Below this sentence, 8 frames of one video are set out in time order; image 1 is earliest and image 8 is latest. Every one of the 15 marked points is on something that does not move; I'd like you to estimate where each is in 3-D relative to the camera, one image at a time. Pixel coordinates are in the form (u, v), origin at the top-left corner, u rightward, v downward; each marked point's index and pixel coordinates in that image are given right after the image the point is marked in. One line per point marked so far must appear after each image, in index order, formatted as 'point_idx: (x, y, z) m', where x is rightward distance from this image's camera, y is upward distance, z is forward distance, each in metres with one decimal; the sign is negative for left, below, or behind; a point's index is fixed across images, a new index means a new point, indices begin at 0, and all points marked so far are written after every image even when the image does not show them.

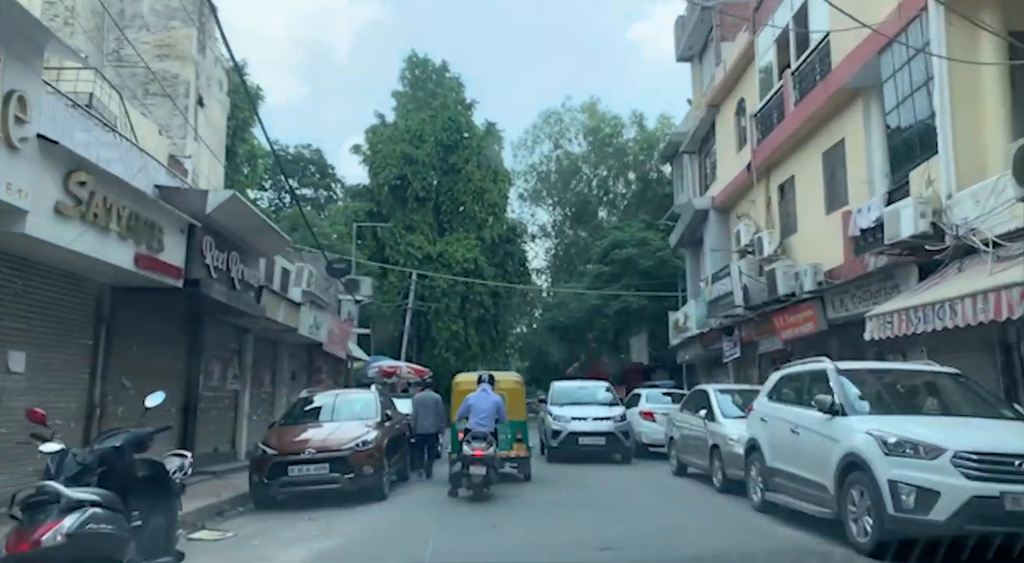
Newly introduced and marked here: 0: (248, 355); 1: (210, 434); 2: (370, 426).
0: (-5.7, -1.6, +16.9) m
1: (-5.8, -2.9, +15.1) m
2: (-2.2, -2.2, +12.2) m
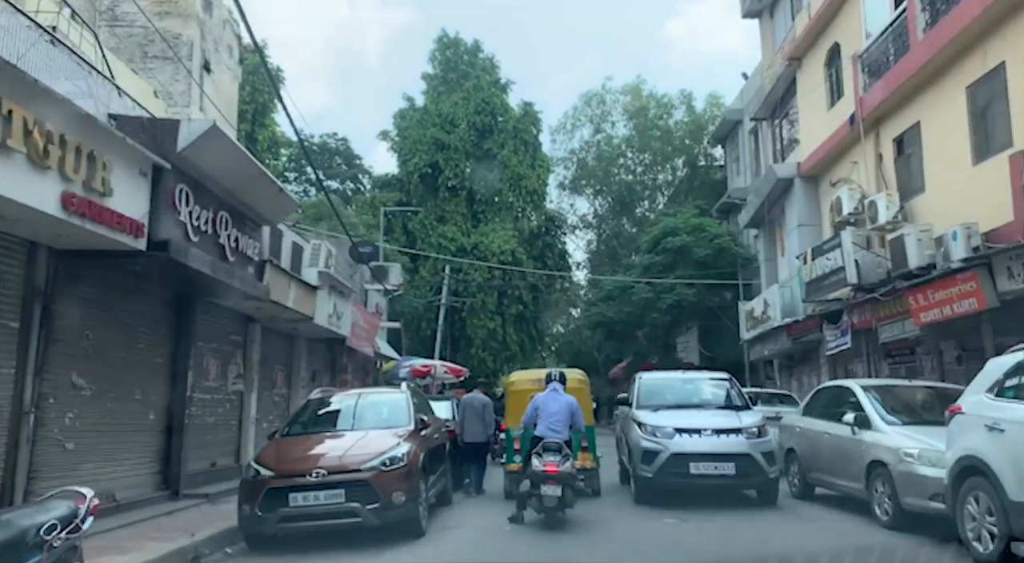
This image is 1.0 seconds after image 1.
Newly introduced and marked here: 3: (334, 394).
0: (-4.6, -1.2, +14.0) m
1: (-4.8, -2.6, +12.2) m
2: (-1.3, -1.8, +9.2) m
3: (-2.4, -1.5, +10.6) m
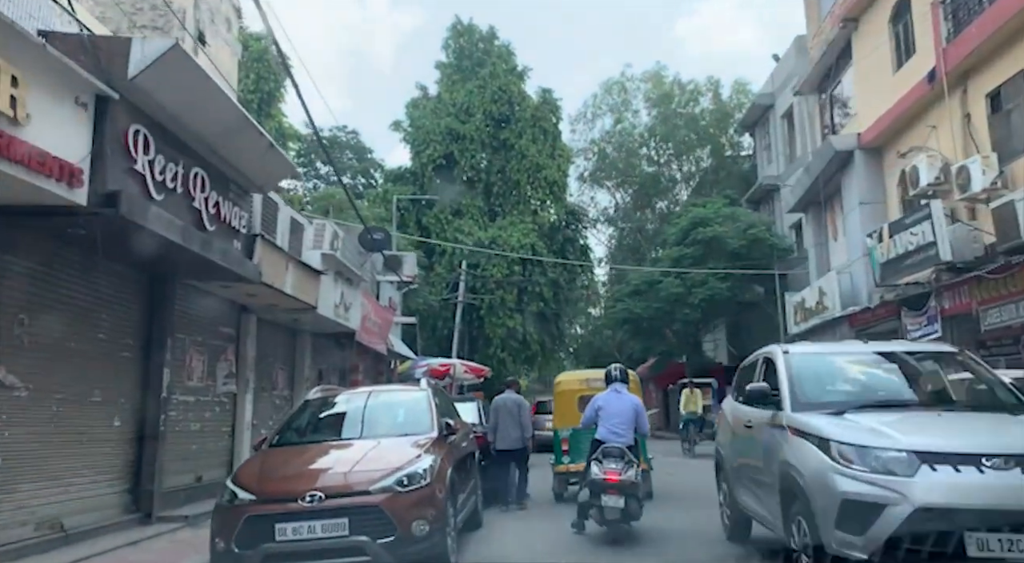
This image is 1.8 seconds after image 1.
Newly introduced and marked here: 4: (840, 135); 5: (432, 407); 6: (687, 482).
0: (-4.0, -1.0, +12.1) m
1: (-4.2, -2.3, +10.3) m
2: (-0.8, -1.5, +7.2) m
3: (-1.9, -1.2, +8.6) m
4: (+7.8, +3.5, +18.7) m
5: (-0.8, -1.3, +8.3) m
6: (+3.2, -3.7, +14.4) m
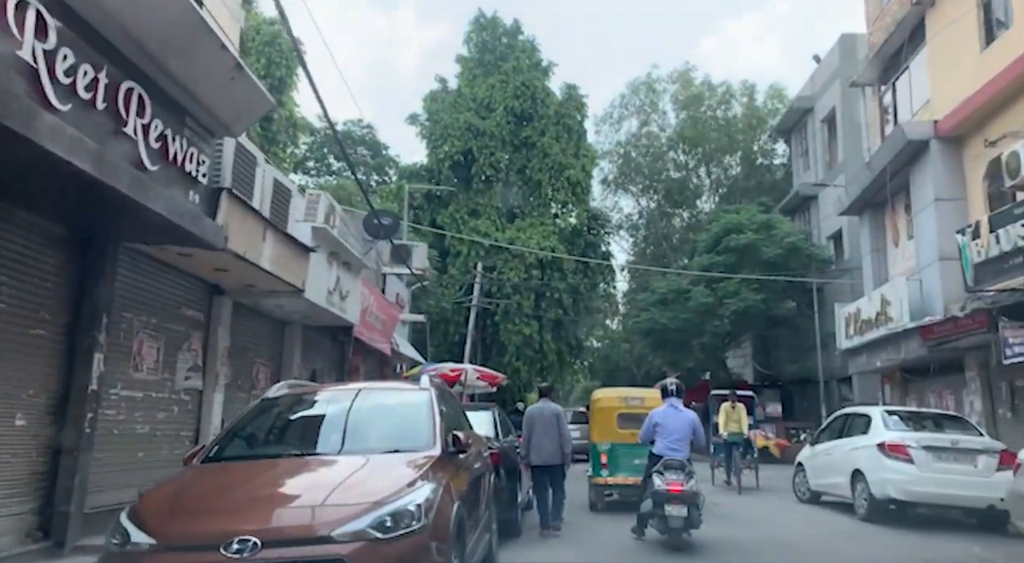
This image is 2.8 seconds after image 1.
0: (-3.7, -0.6, +10.1) m
1: (-4.0, -2.0, +8.3) m
2: (-0.6, -1.2, +5.1) m
3: (-1.6, -0.9, +6.5) m
4: (+8.4, +3.4, +16.5) m
5: (-0.6, -1.1, +6.2) m
6: (+3.5, -3.6, +12.2) m
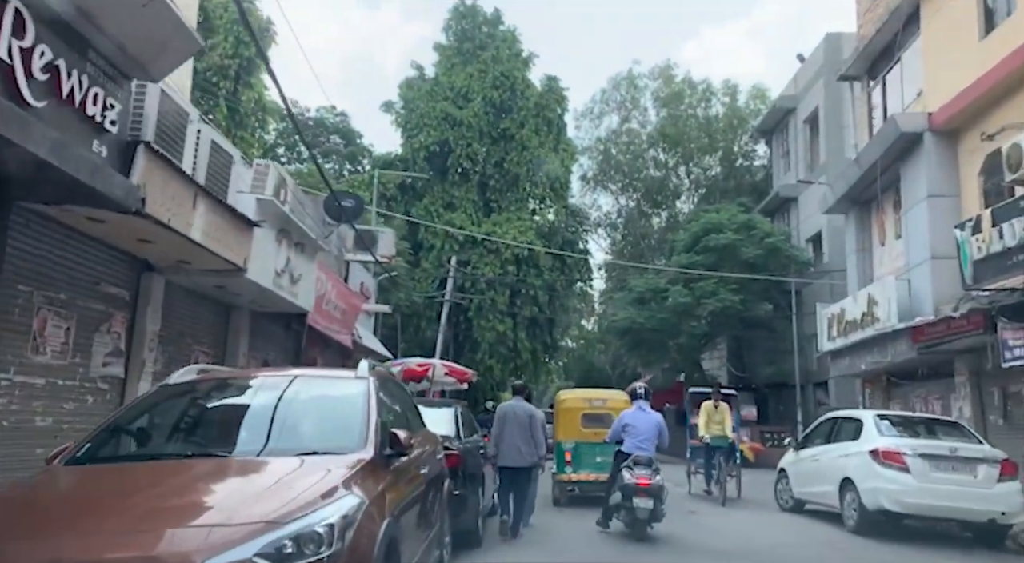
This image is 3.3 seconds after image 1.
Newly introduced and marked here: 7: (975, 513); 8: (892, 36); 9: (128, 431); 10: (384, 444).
0: (-4.1, -0.4, +9.0) m
1: (-4.4, -1.7, +7.2) m
2: (-0.9, -1.0, +4.1) m
3: (-1.9, -0.7, +5.5) m
4: (+7.9, +3.4, +15.7) m
5: (-0.9, -0.8, +5.2) m
6: (+3.0, -3.5, +11.3) m
7: (+5.7, -2.9, +9.7) m
8: (+9.0, +5.8, +18.7) m
9: (-2.4, -0.9, +4.9) m
10: (-0.8, -1.0, +4.8) m
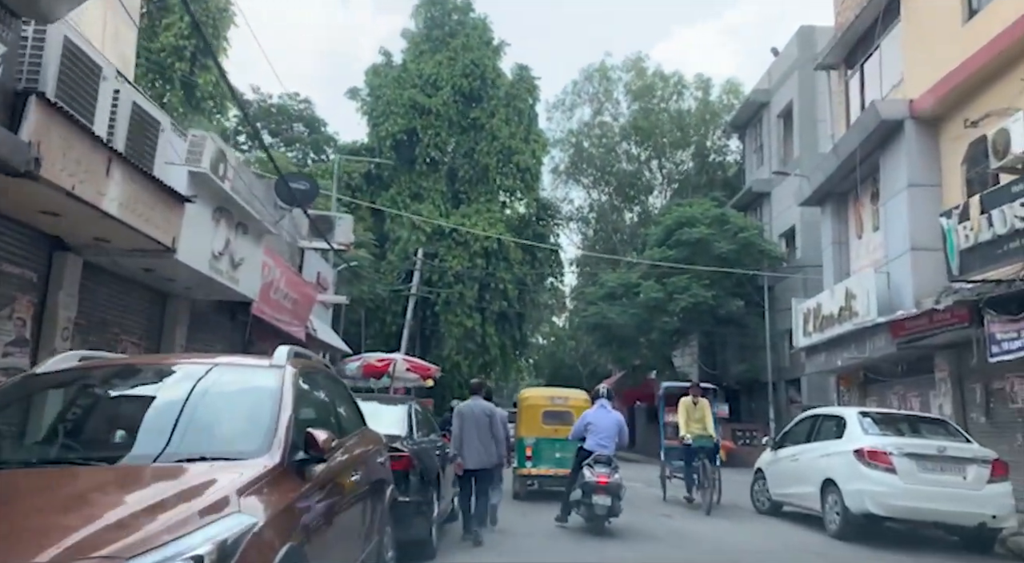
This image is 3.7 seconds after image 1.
0: (-4.5, -0.2, +8.0) m
1: (-4.7, -1.5, +6.2) m
2: (-1.1, -0.8, +3.3) m
3: (-2.2, -0.5, +4.6) m
4: (+7.2, +3.5, +15.2) m
5: (-1.2, -0.7, +4.4) m
6: (+2.4, -3.4, +10.6) m
7: (+5.2, -2.7, +9.1) m
8: (+8.3, +6.0, +18.2) m
9: (-2.7, -0.8, +4.0) m
10: (-1.0, -0.8, +3.9) m
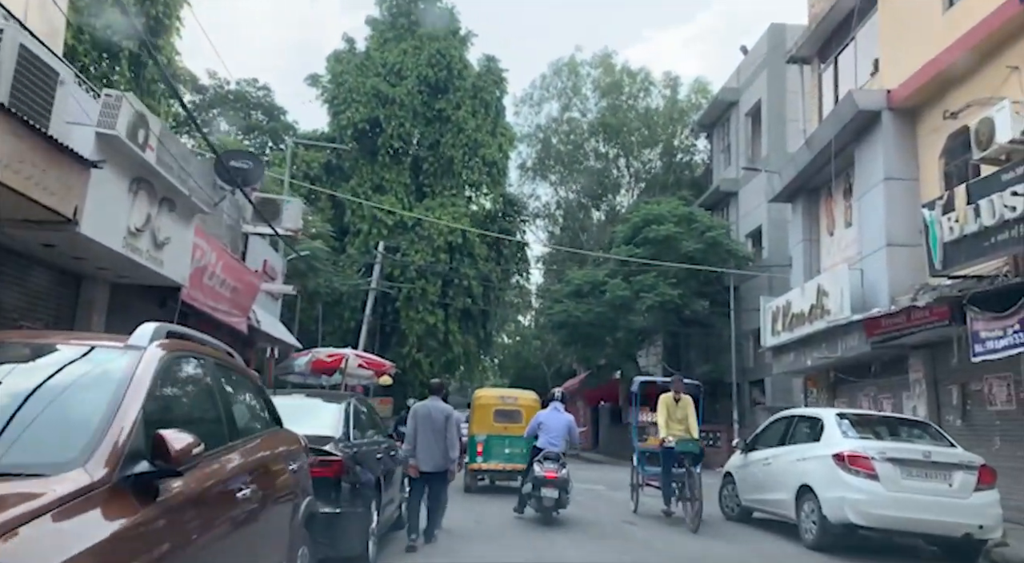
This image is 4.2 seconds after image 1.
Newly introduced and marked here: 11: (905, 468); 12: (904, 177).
0: (-5.0, +0.1, +7.0) m
1: (-5.1, -1.3, +5.1) m
2: (-1.4, -0.7, +2.4) m
3: (-2.5, -0.3, +3.7) m
4: (+6.5, +3.6, +14.6) m
5: (-1.5, -0.5, +3.4) m
6: (+1.8, -3.2, +9.9) m
7: (+4.7, -2.6, +8.4) m
8: (+7.5, +6.0, +17.7) m
9: (-2.9, -0.6, +3.0) m
10: (-1.3, -0.7, +3.0) m
11: (+4.3, -2.0, +8.6) m
12: (+7.1, +1.9, +14.1) m
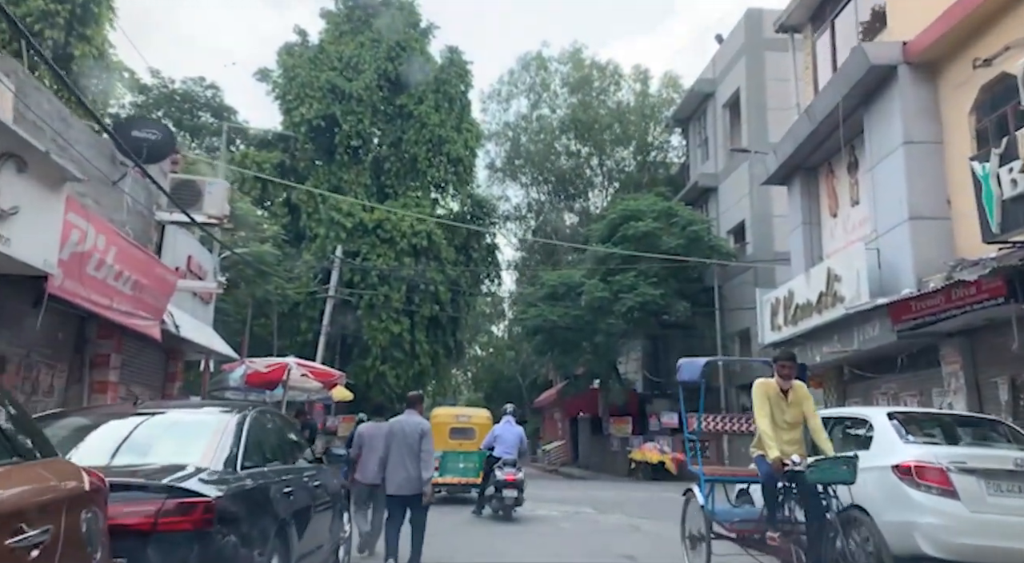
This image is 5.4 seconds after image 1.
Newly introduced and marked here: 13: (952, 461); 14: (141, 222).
0: (-5.2, +0.2, +4.7) m
1: (-5.3, -1.1, +2.8) m
2: (-1.5, -0.3, +0.2) m
3: (-2.7, 0.0, +1.5) m
4: (+5.9, +3.9, +12.8) m
5: (-1.6, -0.2, +1.3) m
6: (+1.5, -3.0, +7.7) m
7: (+4.4, -2.3, +6.4) m
8: (+6.7, +6.3, +15.9) m
9: (-3.1, -0.3, +0.8) m
10: (-1.4, -0.3, +0.9) m
11: (+4.0, -1.7, +6.6) m
12: (+6.5, +2.2, +12.3) m
13: (+3.8, -1.5, +6.7) m
14: (-5.4, +0.9, +11.7) m
